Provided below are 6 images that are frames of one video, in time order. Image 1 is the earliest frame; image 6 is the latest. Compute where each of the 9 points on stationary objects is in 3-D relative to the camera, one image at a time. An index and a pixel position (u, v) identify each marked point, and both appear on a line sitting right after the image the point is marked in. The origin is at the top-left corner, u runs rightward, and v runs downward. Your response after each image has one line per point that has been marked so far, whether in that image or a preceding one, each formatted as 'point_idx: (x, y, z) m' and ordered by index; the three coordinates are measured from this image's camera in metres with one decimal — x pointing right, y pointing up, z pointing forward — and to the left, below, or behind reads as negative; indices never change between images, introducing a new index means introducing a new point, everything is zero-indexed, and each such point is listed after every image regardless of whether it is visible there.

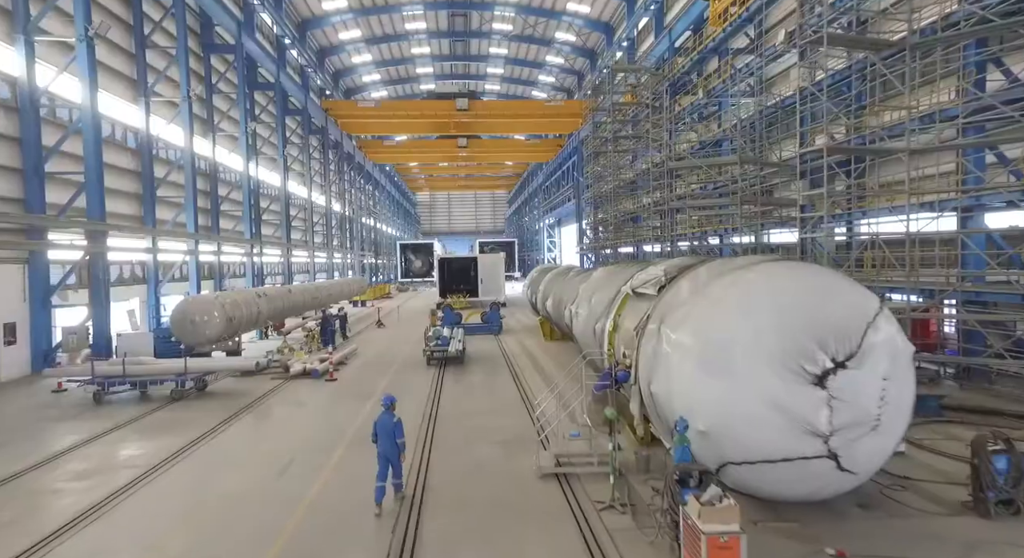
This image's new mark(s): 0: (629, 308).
0: (+1.2, -0.3, +5.0) m
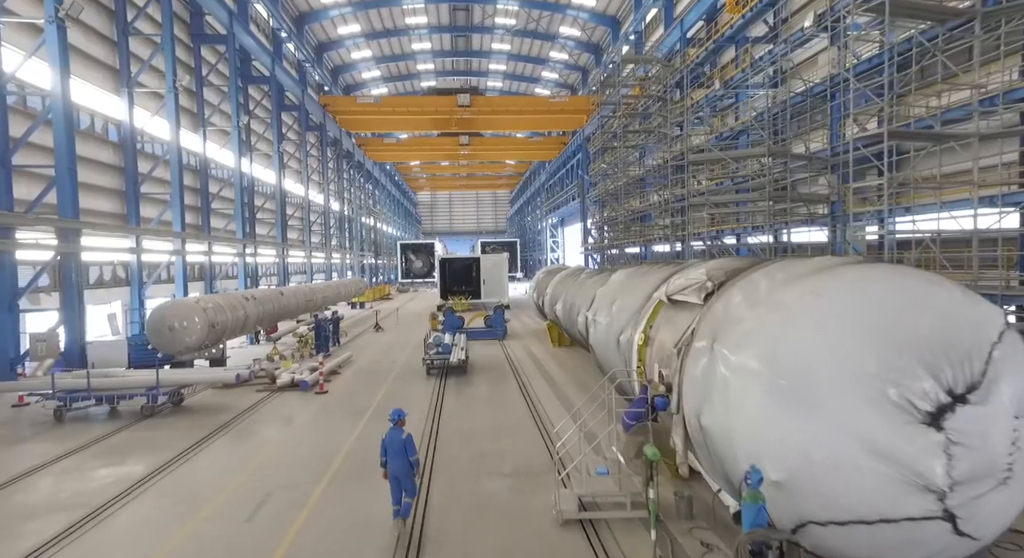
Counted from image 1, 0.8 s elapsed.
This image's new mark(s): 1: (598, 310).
0: (+1.3, -0.3, +4.2) m
1: (+1.1, -0.4, +6.2) m
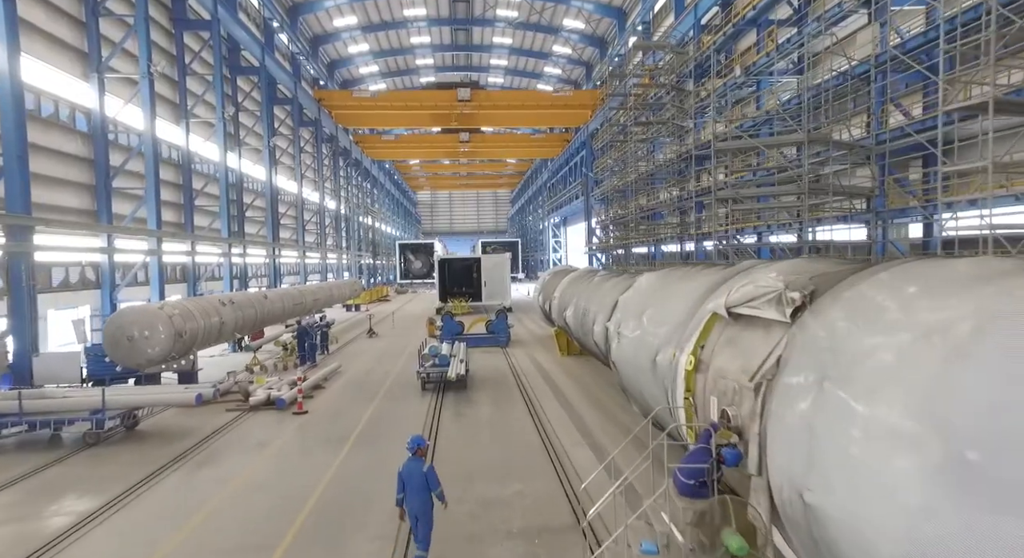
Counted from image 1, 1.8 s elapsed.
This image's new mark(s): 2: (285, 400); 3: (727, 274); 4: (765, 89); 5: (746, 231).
0: (+1.4, -0.4, +3.3) m
1: (+1.2, -0.4, +5.3) m
2: (-3.2, -1.7, +7.1) m
3: (+1.8, 0.0, +4.1) m
4: (+6.2, +4.7, +12.5) m
5: (+5.9, +1.2, +12.8) m
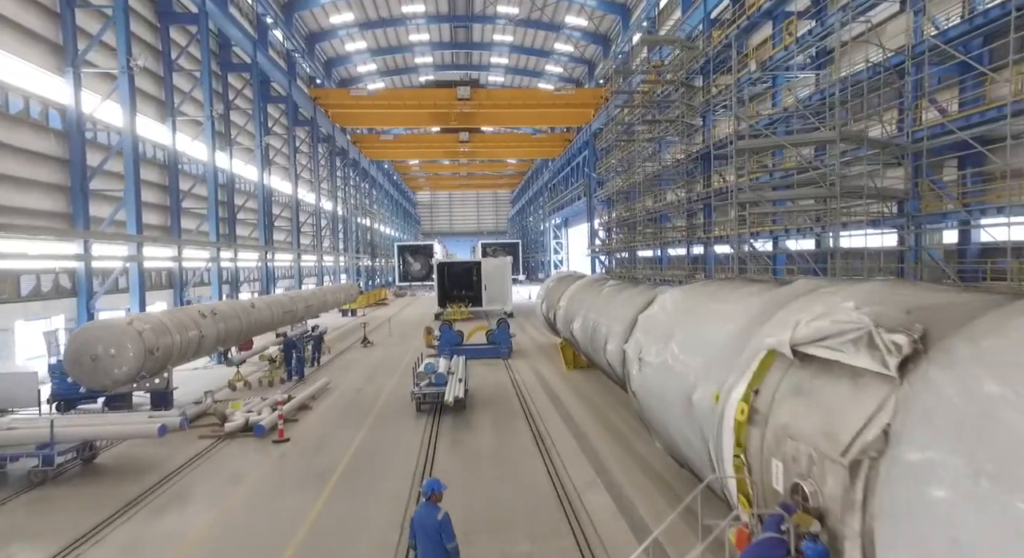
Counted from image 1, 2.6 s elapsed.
0: (+1.4, -0.5, +2.6) m
1: (+1.2, -0.6, +4.6) m
2: (-3.1, -1.9, +6.4) m
3: (+1.8, -0.1, +3.5) m
4: (+6.3, +4.5, +11.8) m
5: (+5.9, +1.1, +12.1) m
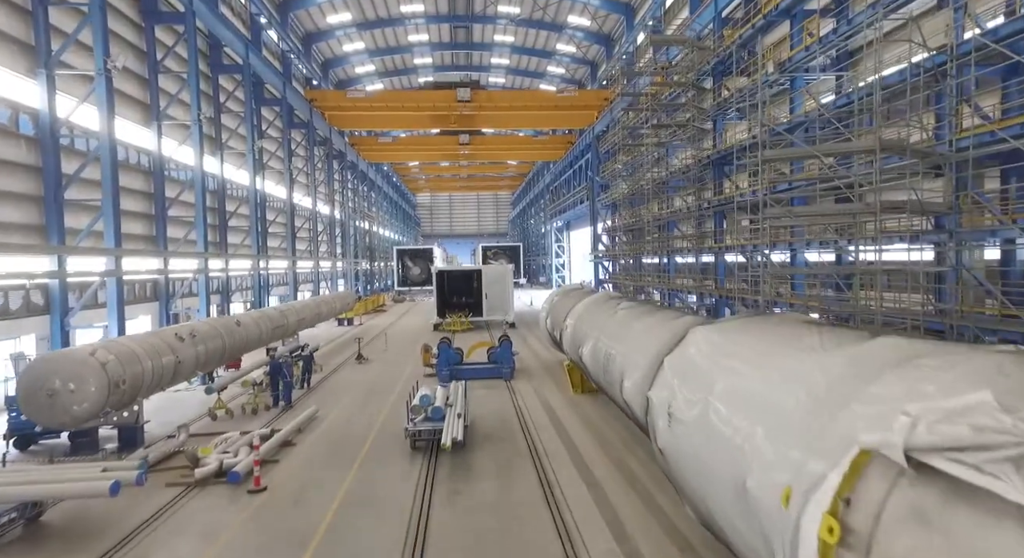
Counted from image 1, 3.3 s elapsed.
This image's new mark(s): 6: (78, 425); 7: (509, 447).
0: (+1.5, -0.9, +1.9) m
1: (+1.3, -0.9, +3.9) m
2: (-3.1, -2.2, +5.7) m
3: (+1.9, -0.4, +2.8) m
4: (+6.3, +4.2, +11.2) m
5: (+6.0, +0.7, +11.4) m
6: (-5.2, -1.7, +6.1) m
7: (-0.1, -2.2, +6.8) m
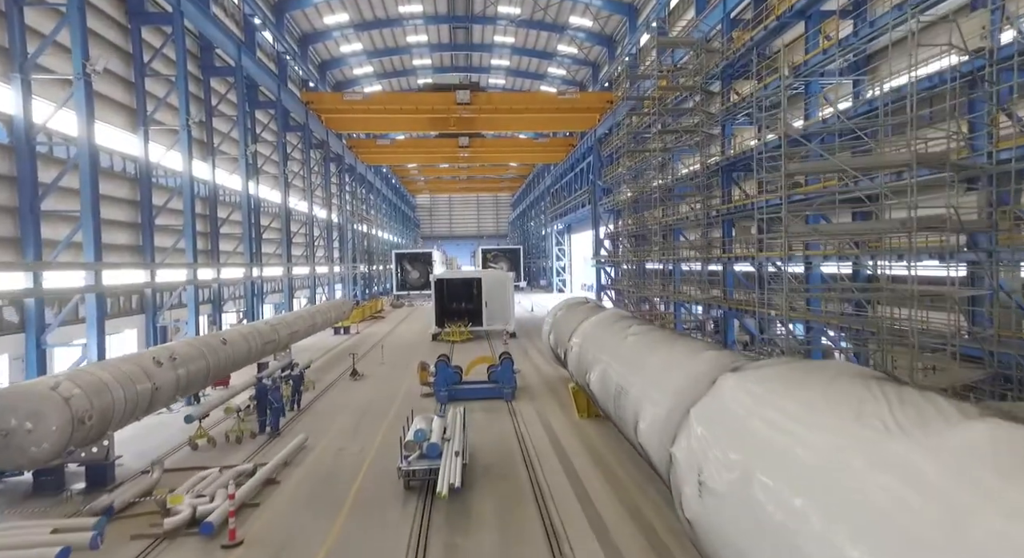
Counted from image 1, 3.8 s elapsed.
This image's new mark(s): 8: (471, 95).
0: (+1.5, -1.1, +1.4) m
1: (+1.3, -1.2, +3.4) m
2: (-3.0, -2.5, +5.2) m
3: (+1.9, -0.7, +2.2) m
4: (+6.4, +3.9, +10.6) m
5: (+6.0, +0.4, +10.9) m
6: (-5.2, -2.0, +5.6) m
7: (0.0, -2.5, +6.2) m
8: (-1.6, +7.1, +19.5) m
